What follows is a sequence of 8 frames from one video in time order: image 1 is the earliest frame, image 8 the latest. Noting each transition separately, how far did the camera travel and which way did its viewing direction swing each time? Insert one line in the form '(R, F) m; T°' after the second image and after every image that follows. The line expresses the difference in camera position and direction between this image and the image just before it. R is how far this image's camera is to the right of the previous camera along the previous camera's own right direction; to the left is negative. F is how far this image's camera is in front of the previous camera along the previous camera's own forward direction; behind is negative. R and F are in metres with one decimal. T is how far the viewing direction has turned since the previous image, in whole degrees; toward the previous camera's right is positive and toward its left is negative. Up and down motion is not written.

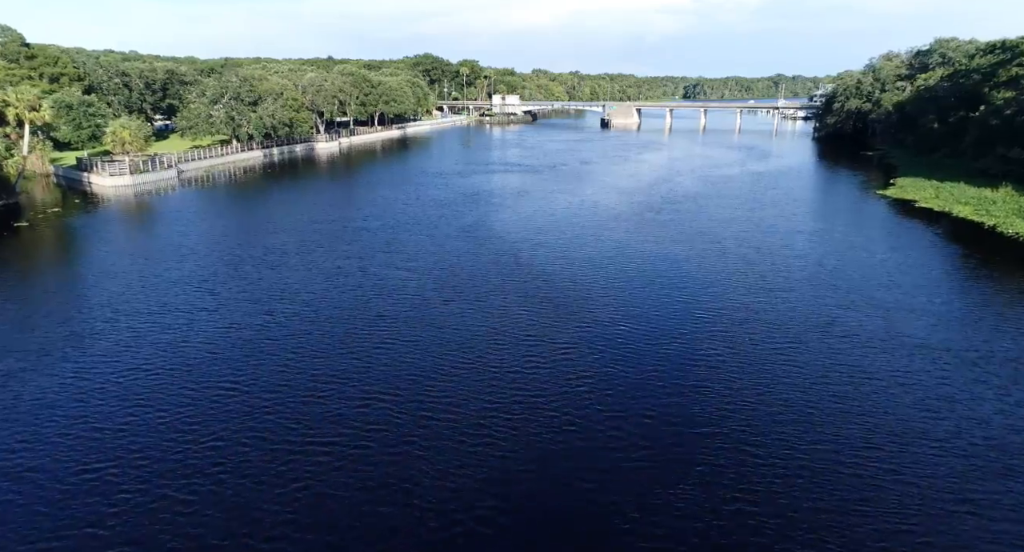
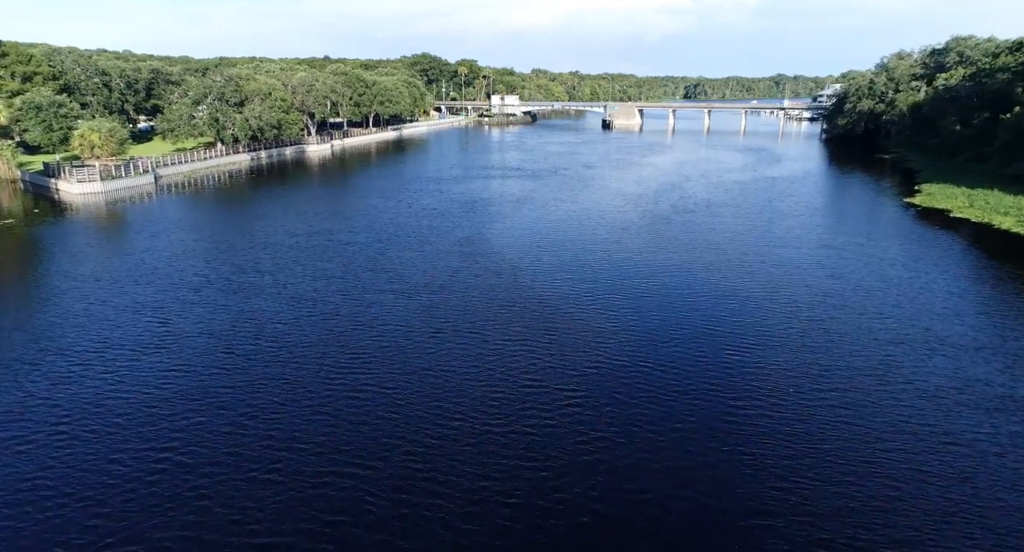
(0.0, +4.8) m; 0°
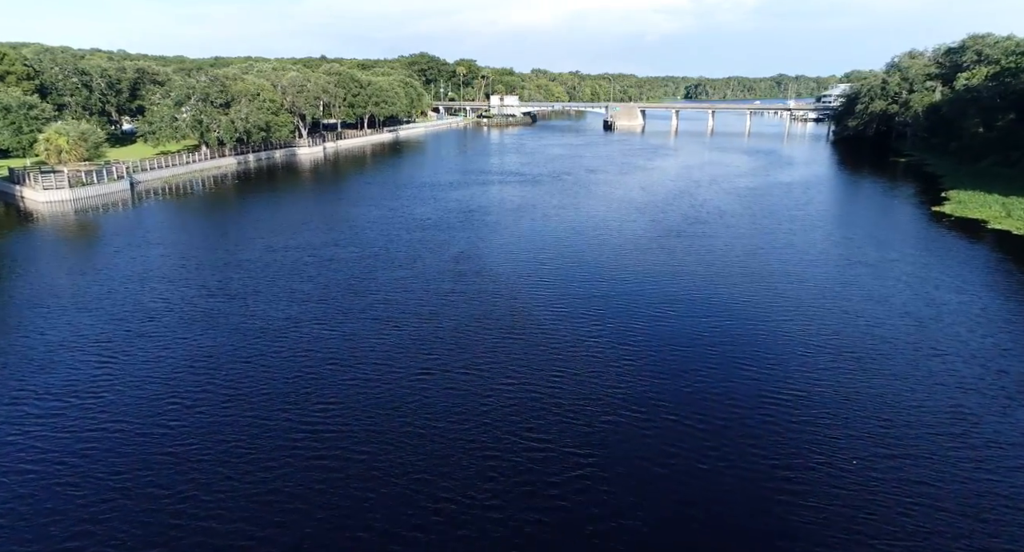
(0.0, +4.5) m; 0°
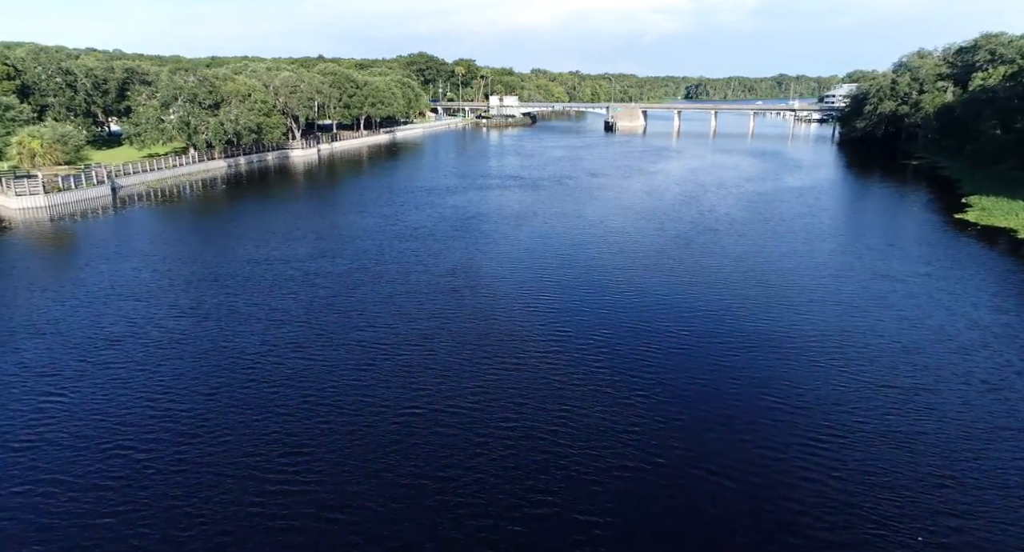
(0.0, +3.1) m; 0°
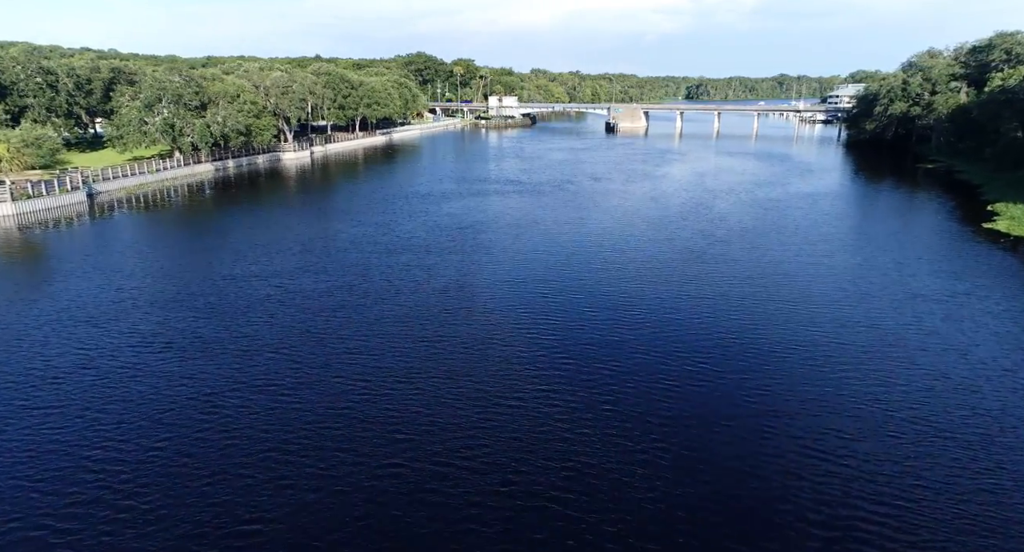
(0.0, +3.5) m; 0°
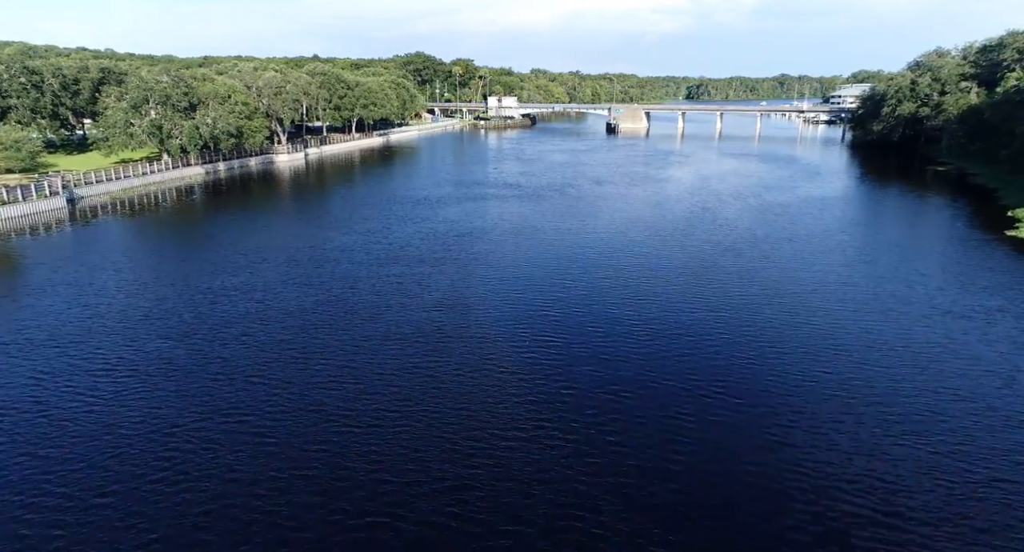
(+0.1, +2.6) m; 0°
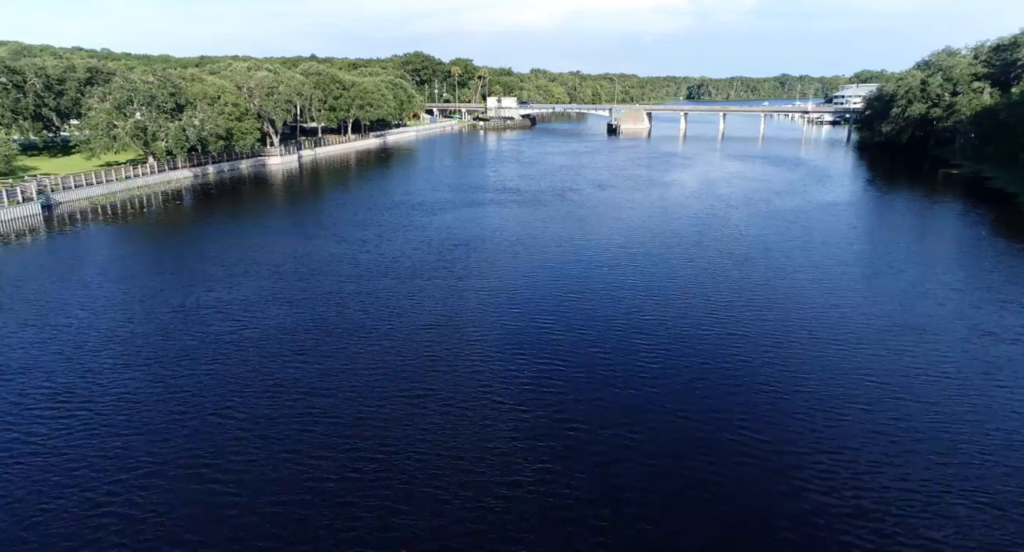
(+0.1, +3.0) m; 0°
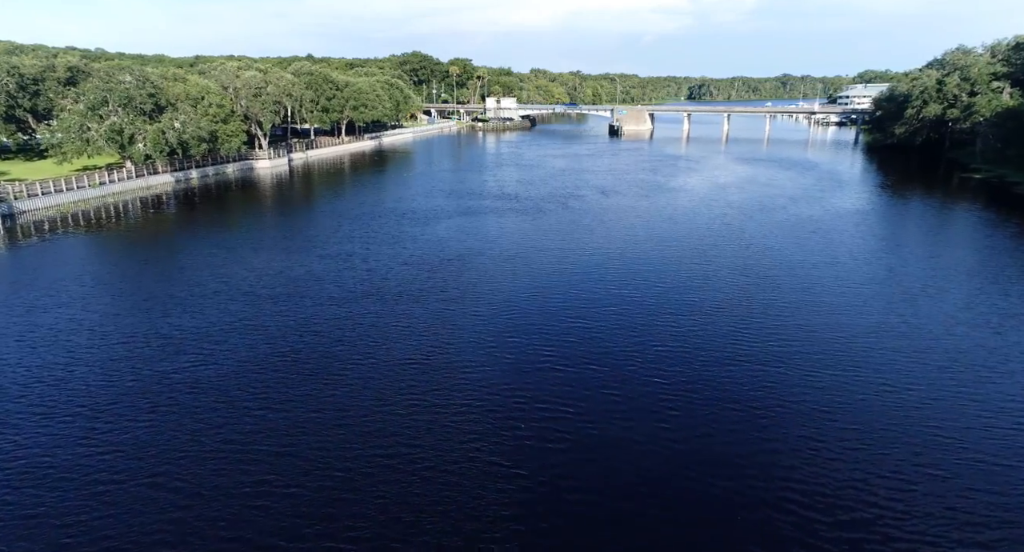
(0.0, +4.3) m; 0°
